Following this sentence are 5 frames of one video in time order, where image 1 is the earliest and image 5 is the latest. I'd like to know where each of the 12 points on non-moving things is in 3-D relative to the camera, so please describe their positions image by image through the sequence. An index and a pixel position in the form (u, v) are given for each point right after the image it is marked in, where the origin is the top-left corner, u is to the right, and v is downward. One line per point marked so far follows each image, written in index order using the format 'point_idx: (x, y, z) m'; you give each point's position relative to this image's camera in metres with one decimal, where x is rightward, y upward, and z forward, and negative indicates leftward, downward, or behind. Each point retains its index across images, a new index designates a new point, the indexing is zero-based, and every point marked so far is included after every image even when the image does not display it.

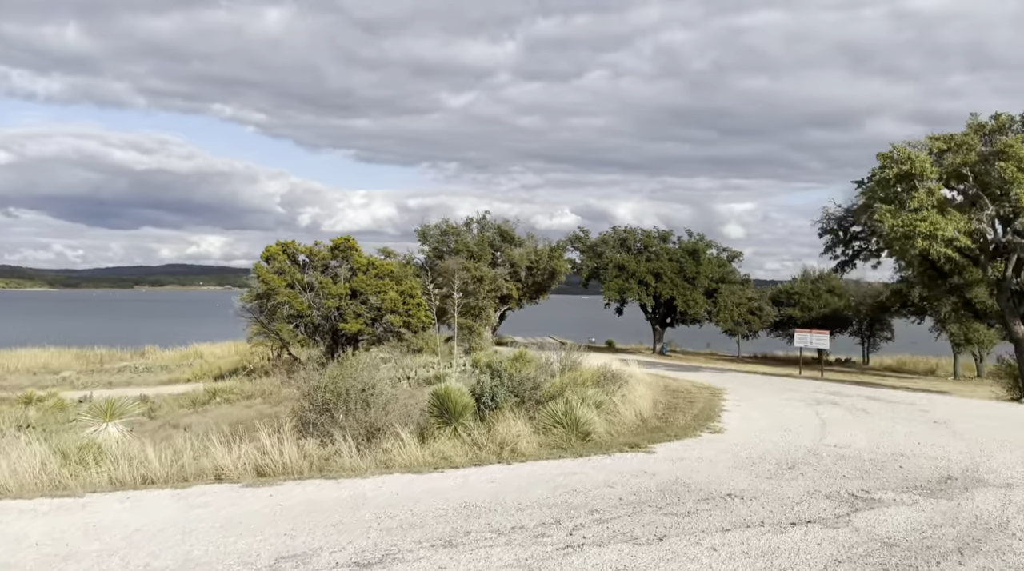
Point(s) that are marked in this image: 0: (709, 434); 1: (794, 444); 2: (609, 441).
0: (+2.7, -2.1, +13.2) m
1: (+3.8, -2.1, +12.8) m
2: (+1.2, -1.9, +11.7) m
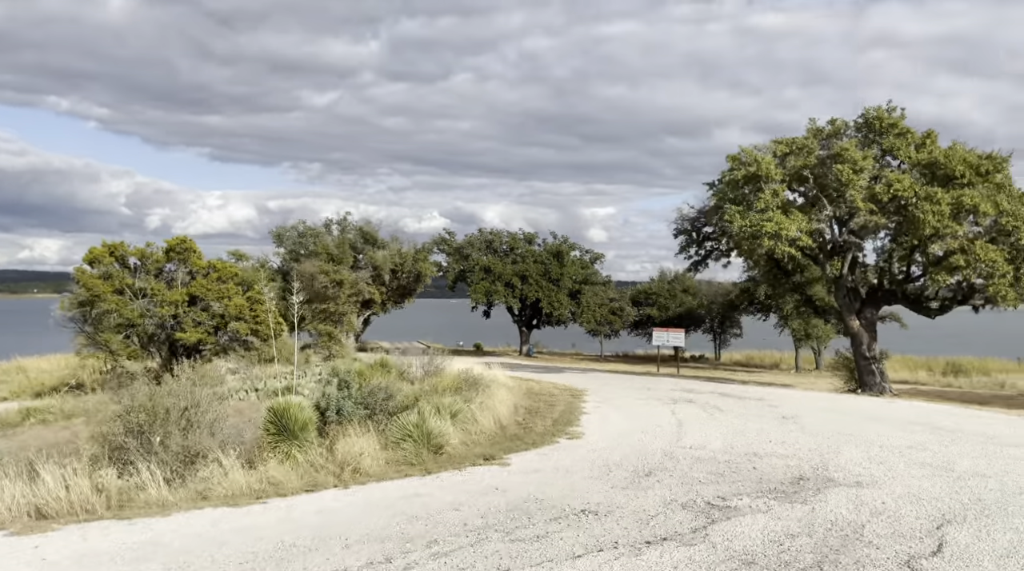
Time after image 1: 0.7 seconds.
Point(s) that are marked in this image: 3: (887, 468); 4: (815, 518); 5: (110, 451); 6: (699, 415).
0: (+0.7, -2.1, +12.8) m
1: (+1.8, -2.1, +12.5) m
2: (-0.5, -1.9, +11.0) m
3: (+4.4, -2.1, +11.2) m
4: (+2.5, -1.9, +8.0) m
5: (-4.1, -1.7, +9.9) m
6: (+3.4, -2.3, +17.2) m
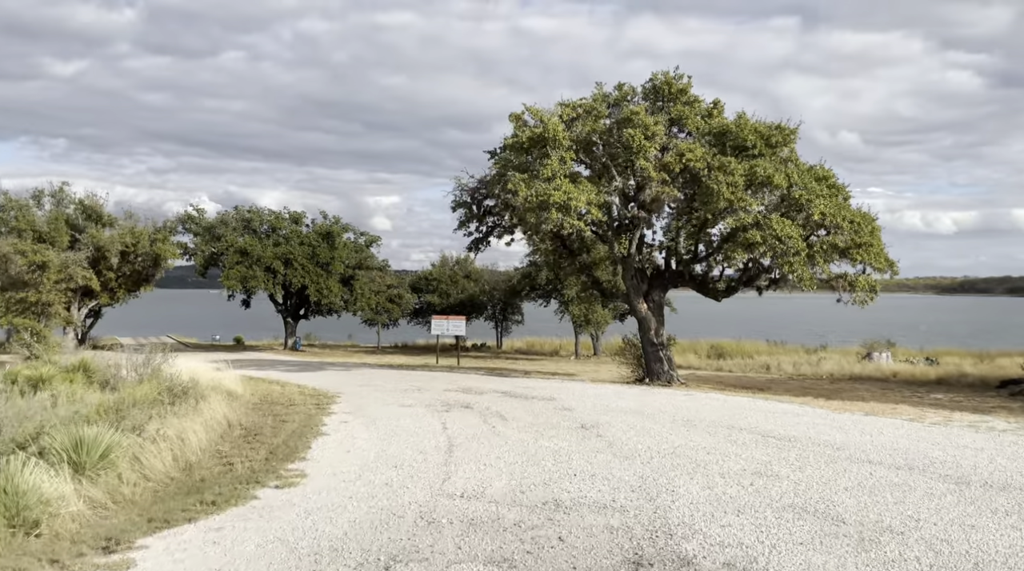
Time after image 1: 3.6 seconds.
0: (-2.1, -1.8, +8.1) m
1: (-1.0, -1.8, +8.0) m
2: (-2.9, -1.7, +6.1) m
3: (+1.9, -1.8, +7.3) m
4: (+0.8, -1.7, +3.8) m
5: (-6.2, -1.4, +4.2) m
6: (-0.5, -2.0, +13.0) m
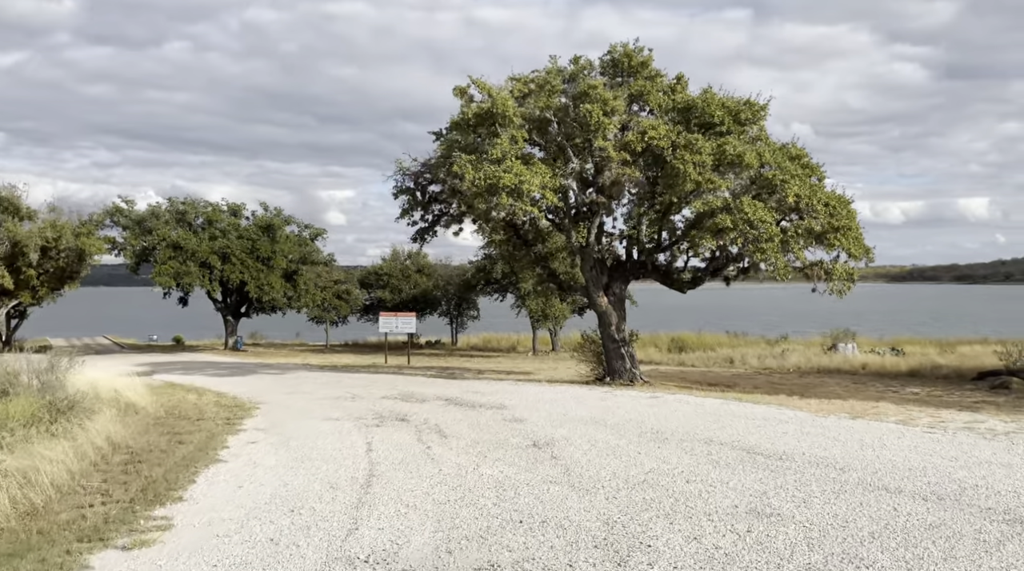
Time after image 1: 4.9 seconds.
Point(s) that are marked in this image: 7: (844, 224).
0: (-2.6, -1.8, +5.8) m
1: (-1.4, -1.8, +5.8) m
2: (-3.3, -1.6, +3.8) m
3: (+1.4, -1.7, +5.2) m
4: (+0.5, -1.6, +1.7) m
5: (-6.5, -1.5, +1.7) m
6: (-1.2, -1.9, +10.8) m
7: (+6.4, +1.2, +18.4) m
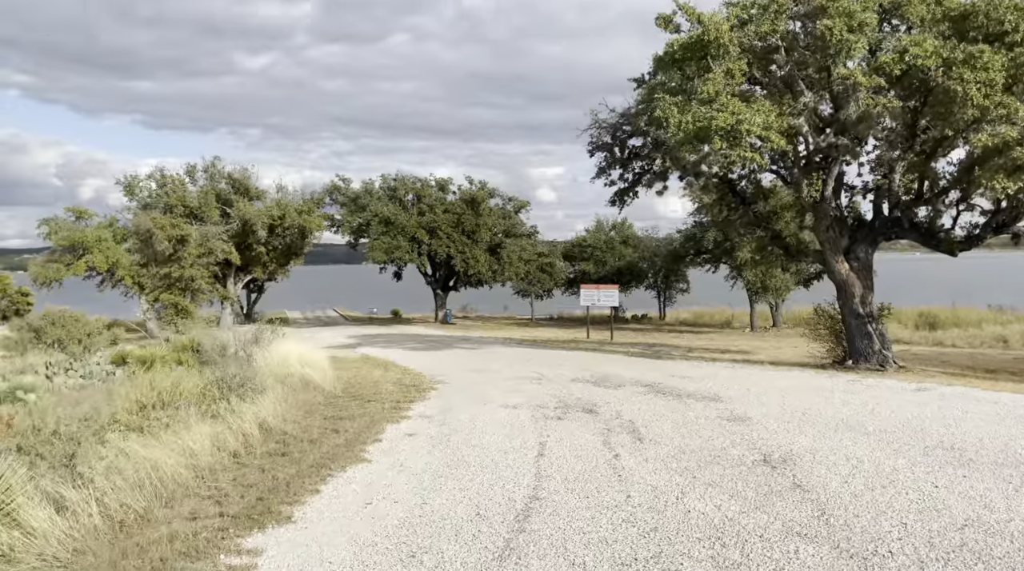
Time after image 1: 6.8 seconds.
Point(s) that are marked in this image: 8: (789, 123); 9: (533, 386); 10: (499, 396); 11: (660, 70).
0: (-1.8, -1.5, +3.7) m
1: (-0.7, -1.5, +3.4) m
2: (-3.0, -1.4, +1.9) m
3: (+2.0, -1.5, +2.2) m
4: (+0.3, -1.5, -1.1) m
5: (-6.5, -1.3, +0.6) m
6: (+0.7, -1.5, +8.2) m
7: (+9.8, +1.8, +13.8) m
8: (+5.0, +2.9, +16.9) m
9: (+0.3, -1.4, +13.3) m
10: (-0.1, -1.5, +12.5) m
11: (+2.9, +4.2, +18.5) m
